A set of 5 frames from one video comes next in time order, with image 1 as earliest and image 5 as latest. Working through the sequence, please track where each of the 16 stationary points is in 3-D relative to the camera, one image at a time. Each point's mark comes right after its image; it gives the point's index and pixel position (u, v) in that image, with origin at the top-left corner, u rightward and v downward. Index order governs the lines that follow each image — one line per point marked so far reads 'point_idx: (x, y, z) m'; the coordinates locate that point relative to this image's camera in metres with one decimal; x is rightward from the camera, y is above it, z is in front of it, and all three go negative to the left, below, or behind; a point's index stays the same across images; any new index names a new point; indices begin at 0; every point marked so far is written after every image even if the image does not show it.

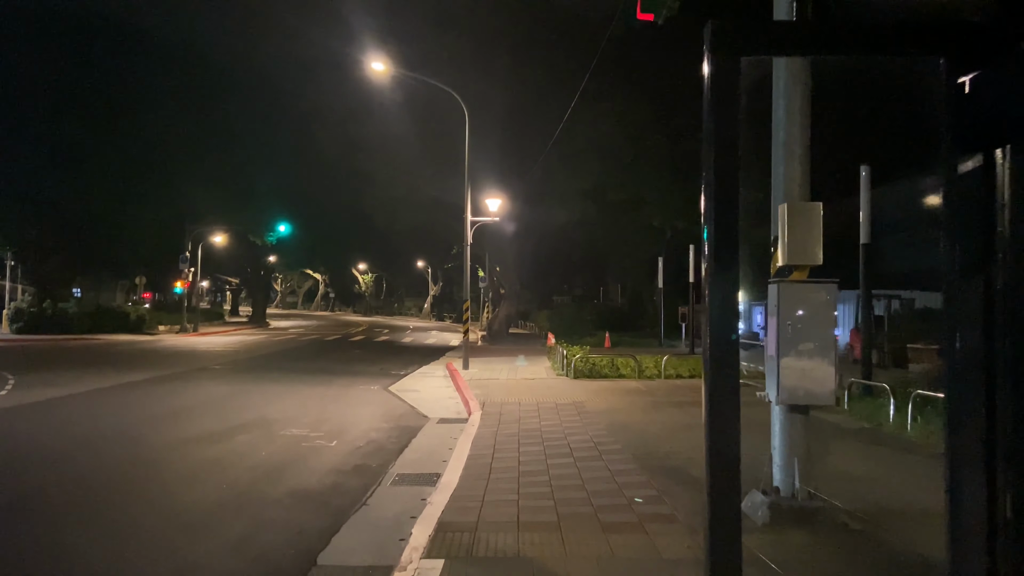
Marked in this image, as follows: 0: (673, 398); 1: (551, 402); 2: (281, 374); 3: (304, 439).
0: (+3.0, -2.0, +13.7) m
1: (+0.7, -2.0, +13.1) m
2: (-6.2, -2.3, +19.9) m
3: (-2.8, -2.1, +10.2) m
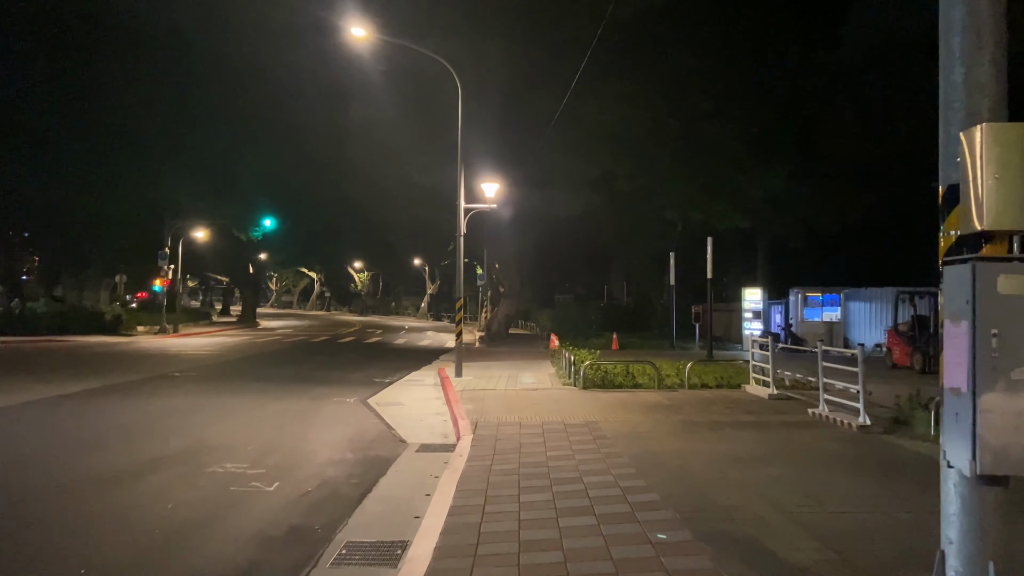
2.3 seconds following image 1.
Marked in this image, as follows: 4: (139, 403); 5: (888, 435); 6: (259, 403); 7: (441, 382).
0: (+3.0, -2.0, +11.3) m
1: (+0.7, -1.9, +10.7) m
2: (-6.2, -2.2, +17.5) m
3: (-2.9, -2.0, +7.8) m
4: (-6.8, -2.1, +13.6) m
5: (+4.8, -1.9, +9.6) m
6: (-4.7, -2.1, +13.8) m
7: (-1.6, -2.2, +17.1) m
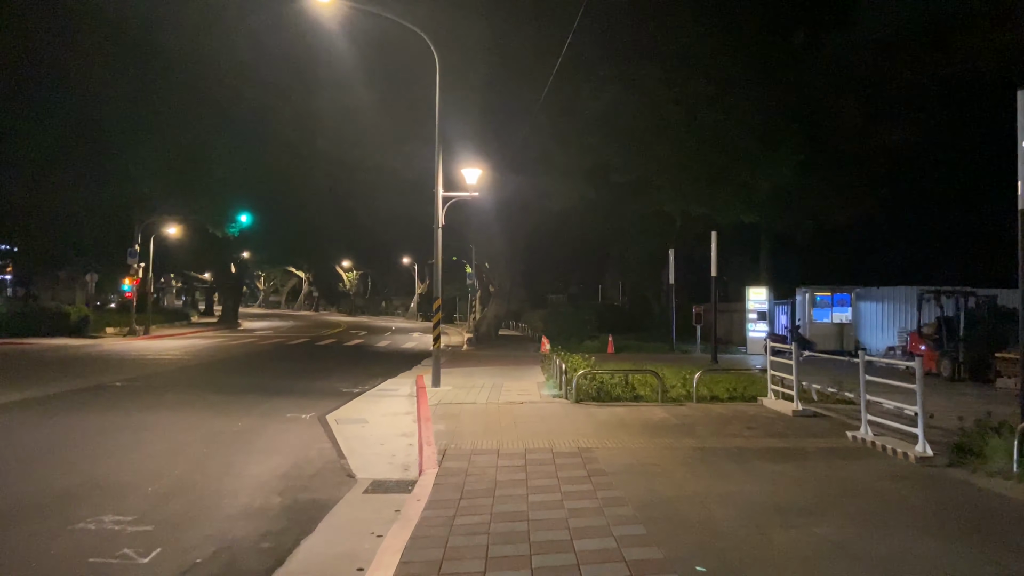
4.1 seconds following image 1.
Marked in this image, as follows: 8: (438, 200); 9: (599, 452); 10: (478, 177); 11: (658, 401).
0: (+2.7, -1.9, +9.3) m
1: (+0.4, -1.9, +8.7) m
2: (-6.5, -2.2, +15.5) m
3: (-3.1, -2.0, +5.8) m
4: (-7.1, -2.1, +11.6) m
5: (+4.6, -1.9, +7.7) m
6: (-5.0, -2.1, +11.8) m
7: (-1.9, -2.1, +15.1) m
8: (-1.7, +2.0, +17.0) m
9: (+1.0, -1.9, +8.7) m
10: (-0.8, +2.5, +16.6) m
11: (+2.6, -2.0, +13.2) m
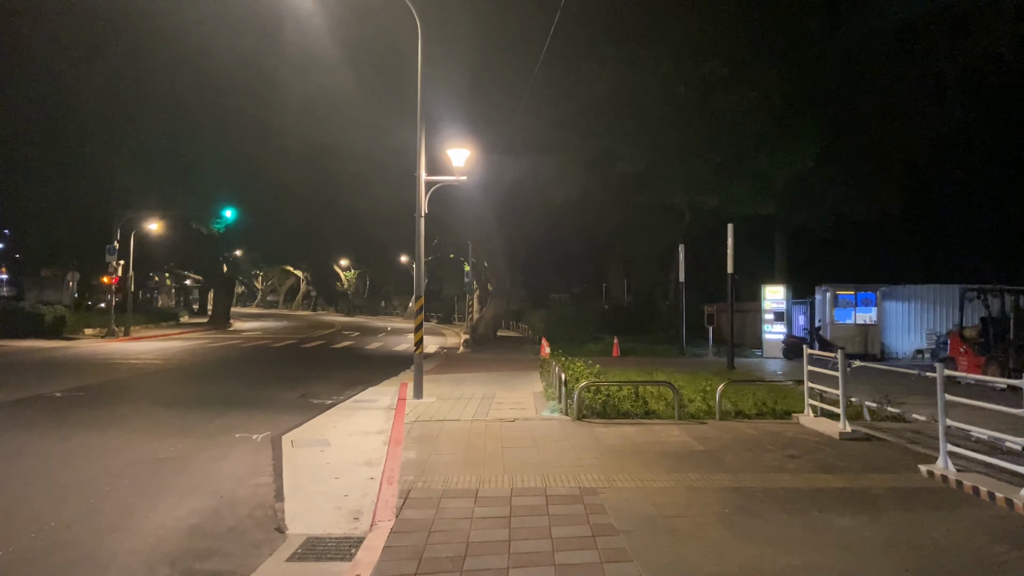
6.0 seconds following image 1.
0: (+2.5, -1.9, +7.3) m
1: (+0.2, -1.9, +6.8) m
2: (-6.7, -2.1, +13.5) m
3: (-3.3, -1.9, +3.8) m
4: (-7.3, -2.0, +9.7) m
5: (+4.4, -1.8, +5.7) m
6: (-5.2, -2.0, +9.8) m
7: (-2.1, -2.1, +13.2) m
8: (-1.8, +2.0, +15.0) m
9: (+0.9, -1.9, +6.7) m
10: (-0.9, +2.5, +14.6) m
11: (+2.4, -1.9, +11.2) m
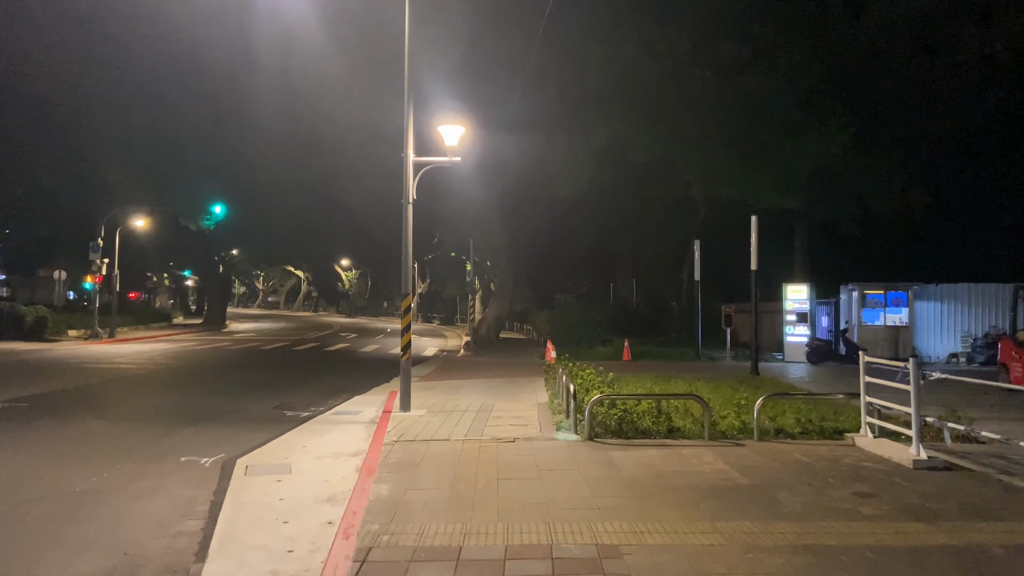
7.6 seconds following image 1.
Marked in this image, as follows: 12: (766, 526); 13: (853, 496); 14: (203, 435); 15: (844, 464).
0: (+2.5, -1.8, +5.5) m
1: (+0.2, -1.8, +5.0) m
2: (-6.7, -2.1, +11.8) m
3: (-3.4, -1.9, +2.1) m
4: (-7.3, -2.0, +8.0) m
5: (+4.4, -1.8, +3.9) m
6: (-5.2, -2.0, +8.1) m
7: (-2.1, -2.0, +11.4) m
8: (-1.8, +2.1, +13.3) m
9: (+0.8, -1.8, +5.0) m
10: (-0.9, +2.6, +12.9) m
11: (+2.4, -1.9, +9.4) m
12: (+1.9, -1.8, +5.7) m
13: (+3.0, -1.8, +6.6) m
14: (-4.3, -2.1, +10.6) m
15: (+3.5, -1.9, +7.8) m
